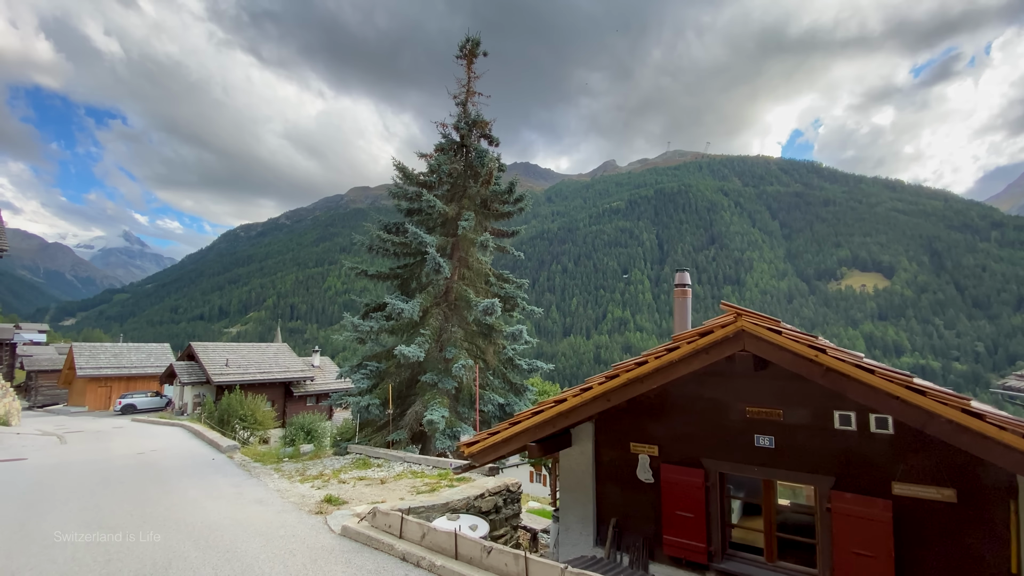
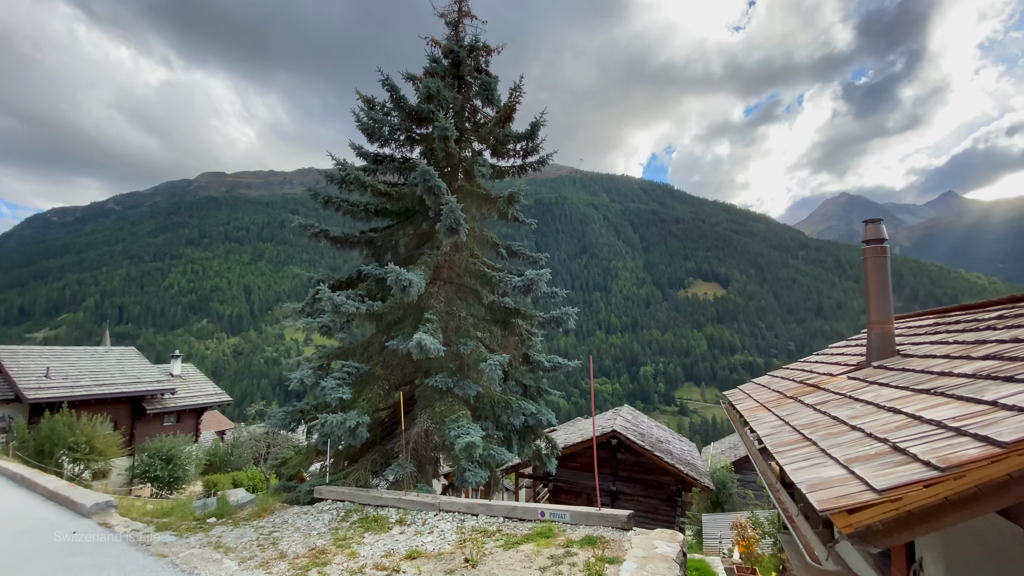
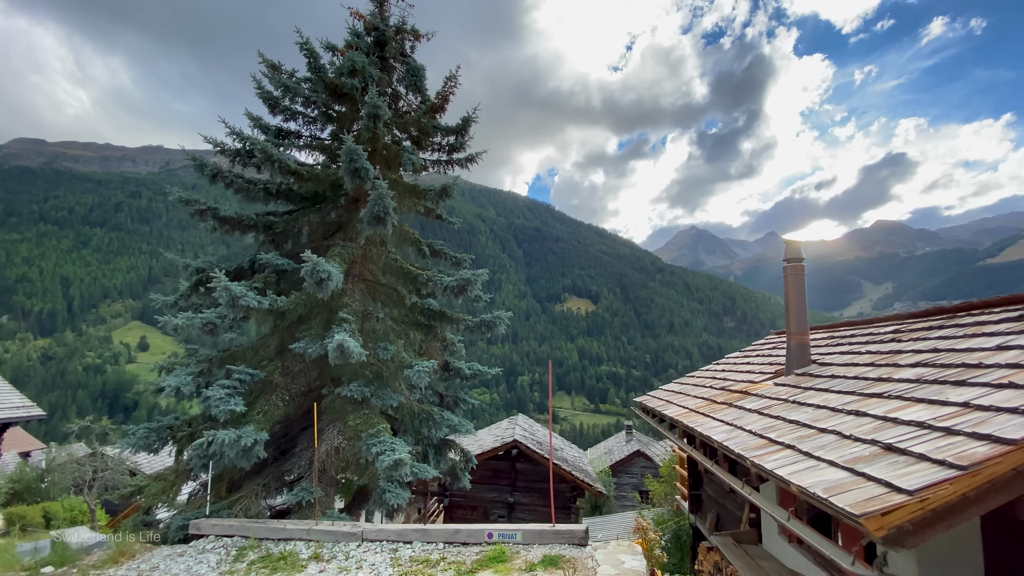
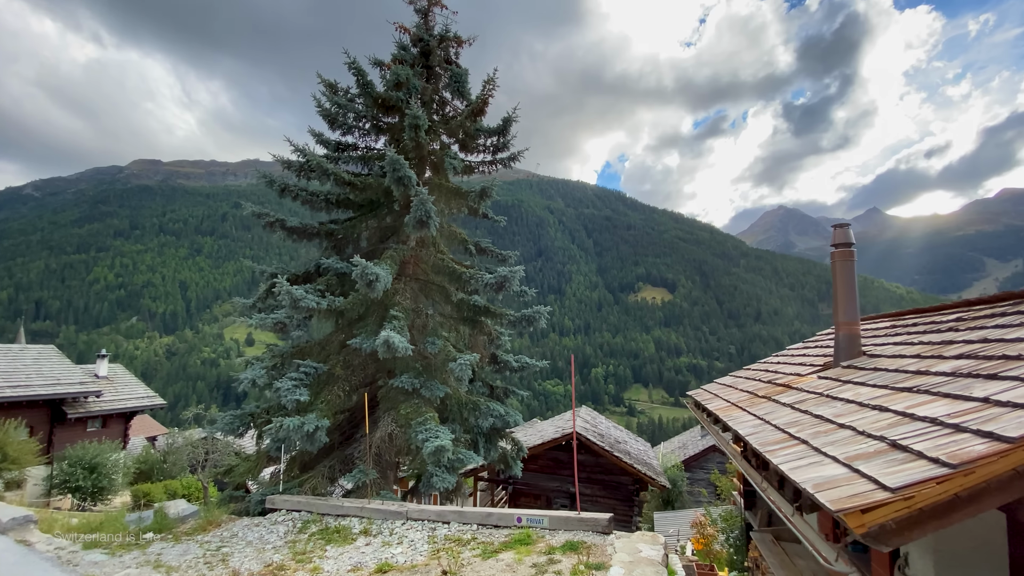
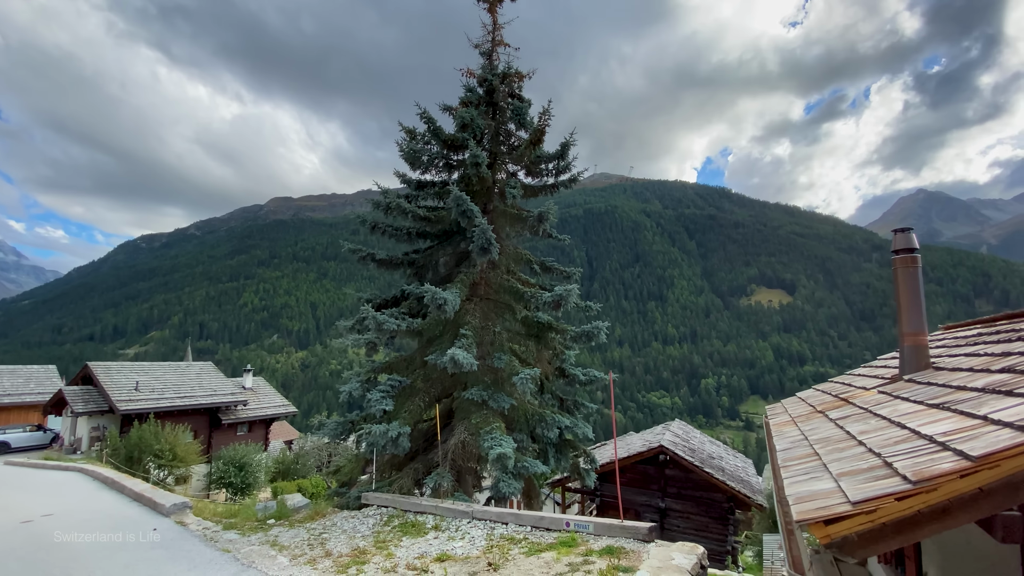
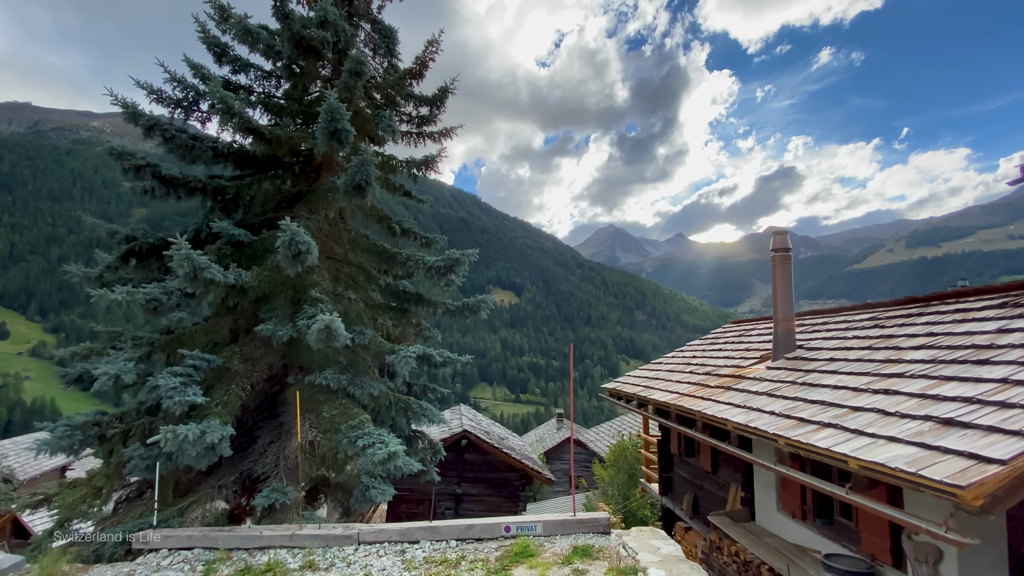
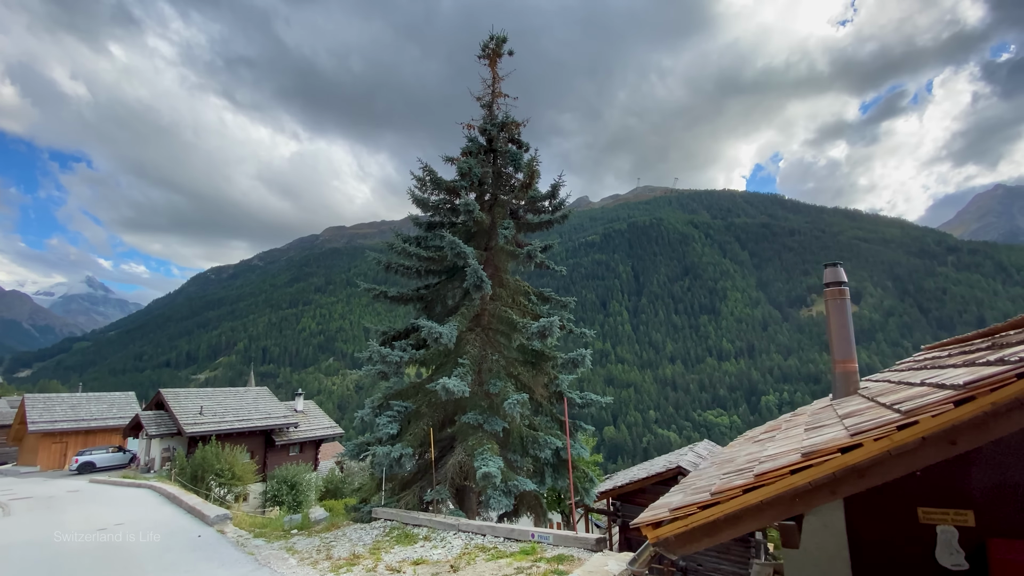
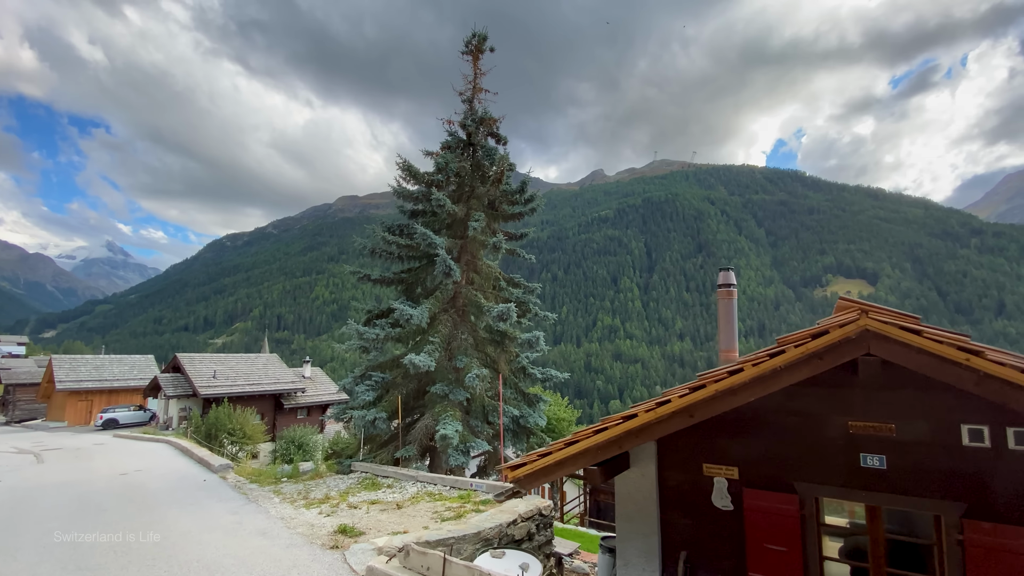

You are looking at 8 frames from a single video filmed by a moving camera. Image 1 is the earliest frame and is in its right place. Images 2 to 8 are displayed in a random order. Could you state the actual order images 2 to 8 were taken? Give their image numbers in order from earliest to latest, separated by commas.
8, 7, 5, 2, 4, 3, 6
